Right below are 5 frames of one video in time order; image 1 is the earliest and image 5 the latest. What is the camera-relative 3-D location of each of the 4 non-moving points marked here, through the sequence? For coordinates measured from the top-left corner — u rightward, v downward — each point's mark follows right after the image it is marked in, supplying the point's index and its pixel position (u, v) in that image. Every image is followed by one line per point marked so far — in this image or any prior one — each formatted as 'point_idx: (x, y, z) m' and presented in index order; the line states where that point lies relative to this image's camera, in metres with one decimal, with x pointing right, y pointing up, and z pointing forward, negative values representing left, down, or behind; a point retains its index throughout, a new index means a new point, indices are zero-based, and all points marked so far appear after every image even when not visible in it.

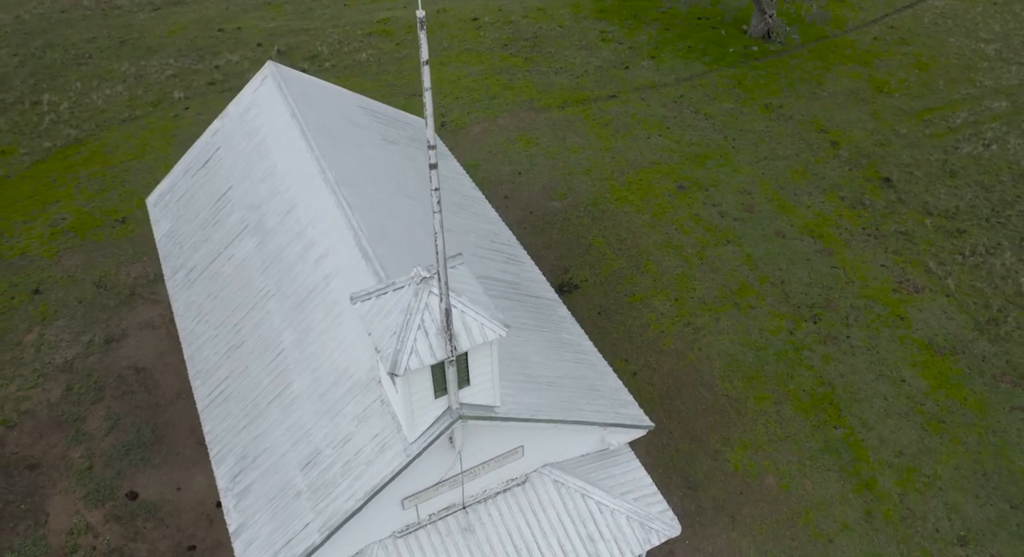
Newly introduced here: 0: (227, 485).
0: (-6.4, -4.6, +17.5) m
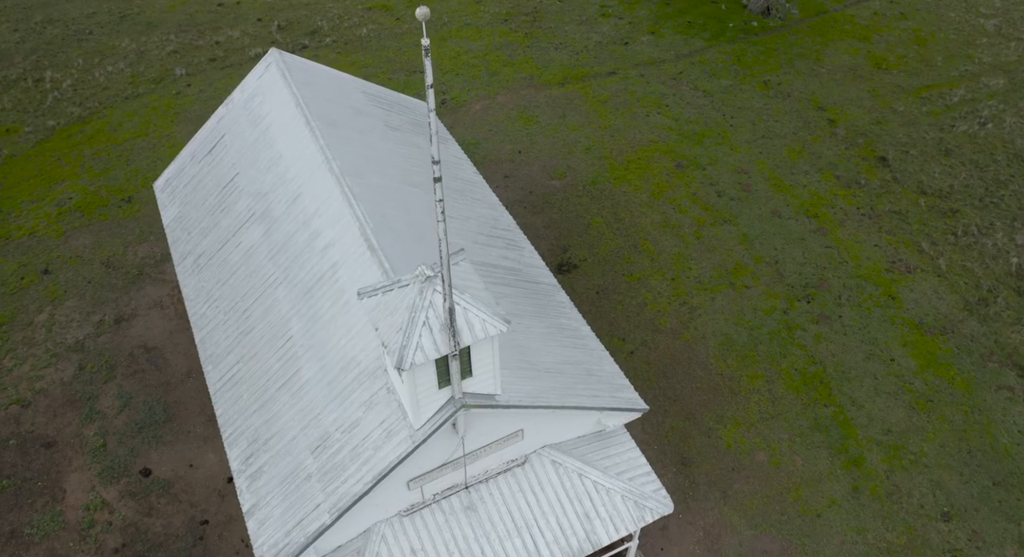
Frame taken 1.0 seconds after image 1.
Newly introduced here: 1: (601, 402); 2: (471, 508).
0: (-6.3, -4.4, +18.3) m
1: (+2.1, -2.9, +18.7) m
2: (-0.9, -5.3, +18.2) m
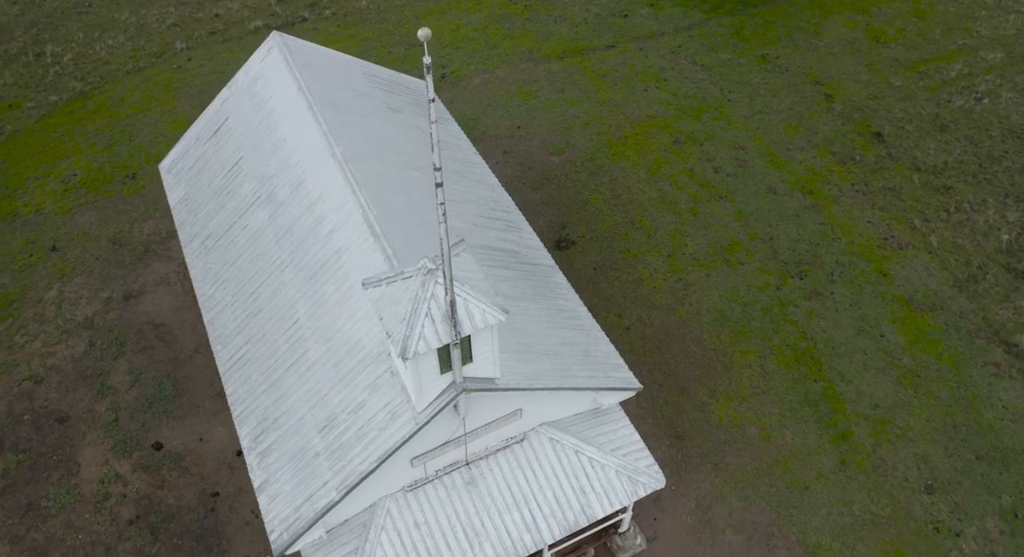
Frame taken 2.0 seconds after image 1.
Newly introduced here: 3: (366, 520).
0: (-6.4, -4.0, +19.1) m
1: (+2.1, -2.6, +19.5) m
2: (-1.0, -5.0, +19.1) m
3: (-3.4, -5.7, +18.4) m
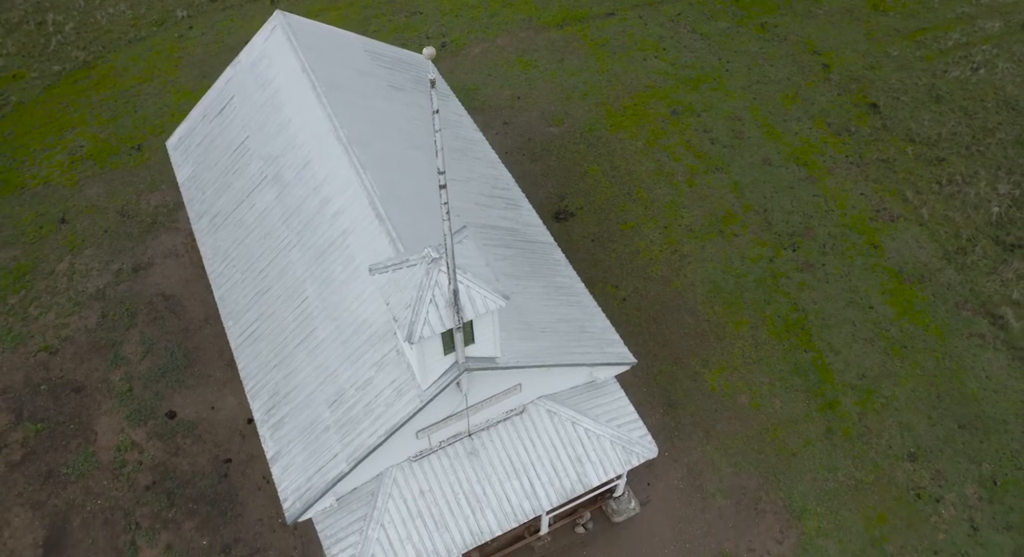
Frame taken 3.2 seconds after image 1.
0: (-6.4, -3.5, +20.1) m
1: (+2.1, -2.1, +20.4) m
2: (-1.0, -4.5, +20.1) m
3: (-3.4, -5.2, +19.5) m
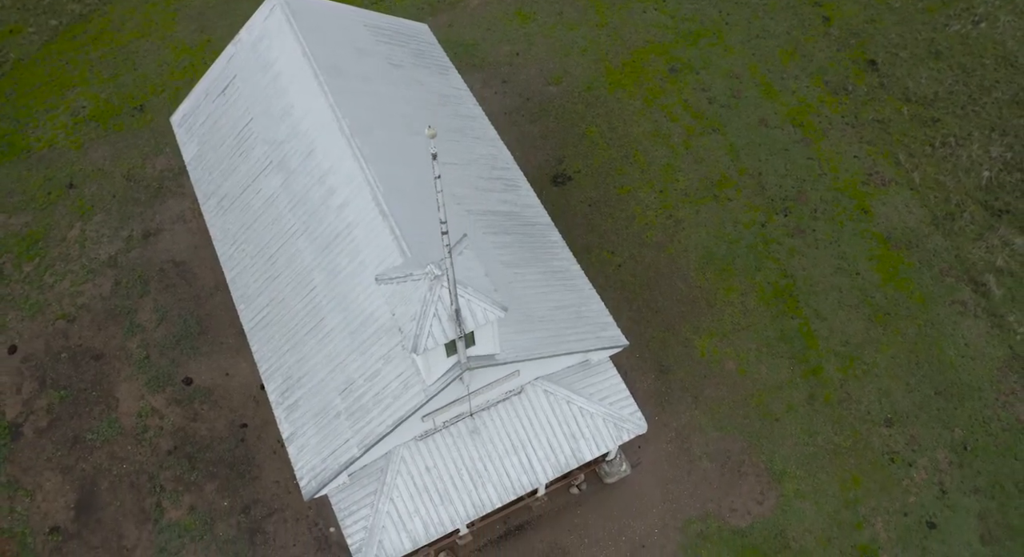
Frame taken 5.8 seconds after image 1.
0: (-6.4, -3.3, +21.5) m
1: (+2.1, -1.8, +21.6) m
2: (-1.0, -4.2, +21.5) m
3: (-3.4, -5.0, +21.0) m
